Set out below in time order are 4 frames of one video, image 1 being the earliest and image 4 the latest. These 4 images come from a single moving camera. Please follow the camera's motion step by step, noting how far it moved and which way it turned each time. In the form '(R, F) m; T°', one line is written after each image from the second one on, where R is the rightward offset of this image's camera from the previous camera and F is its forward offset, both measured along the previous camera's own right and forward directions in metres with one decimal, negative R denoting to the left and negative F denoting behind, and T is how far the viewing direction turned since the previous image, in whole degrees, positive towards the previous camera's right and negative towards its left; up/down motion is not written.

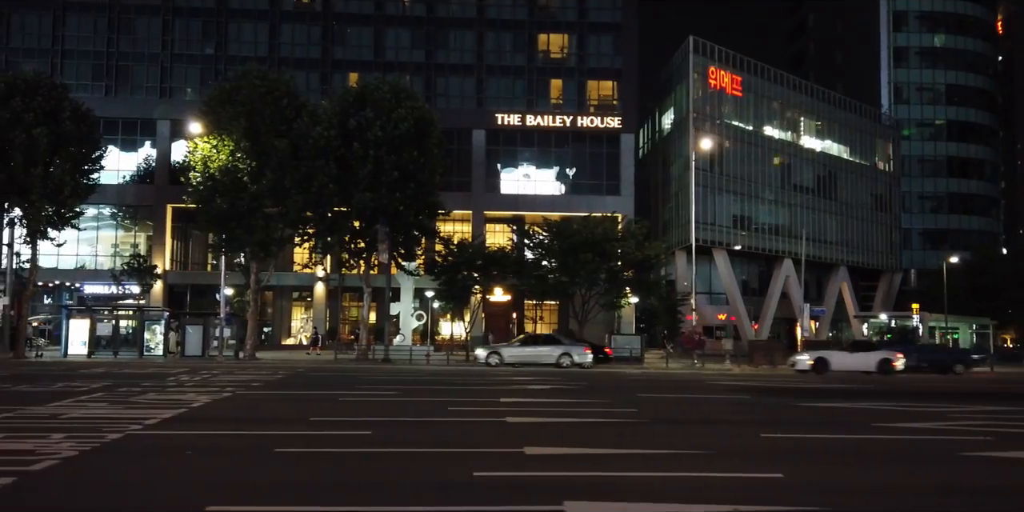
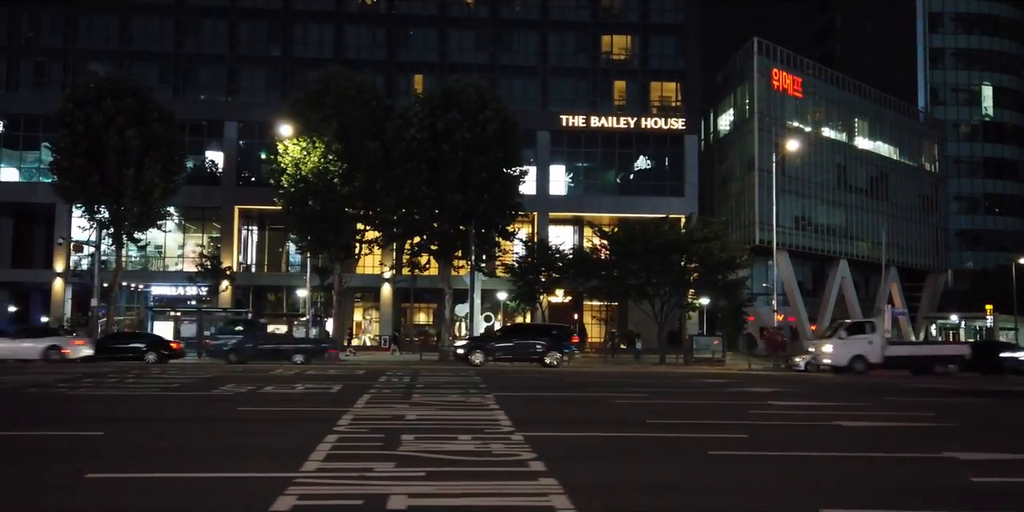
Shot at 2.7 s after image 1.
(-3.9, -0.1) m; 0°
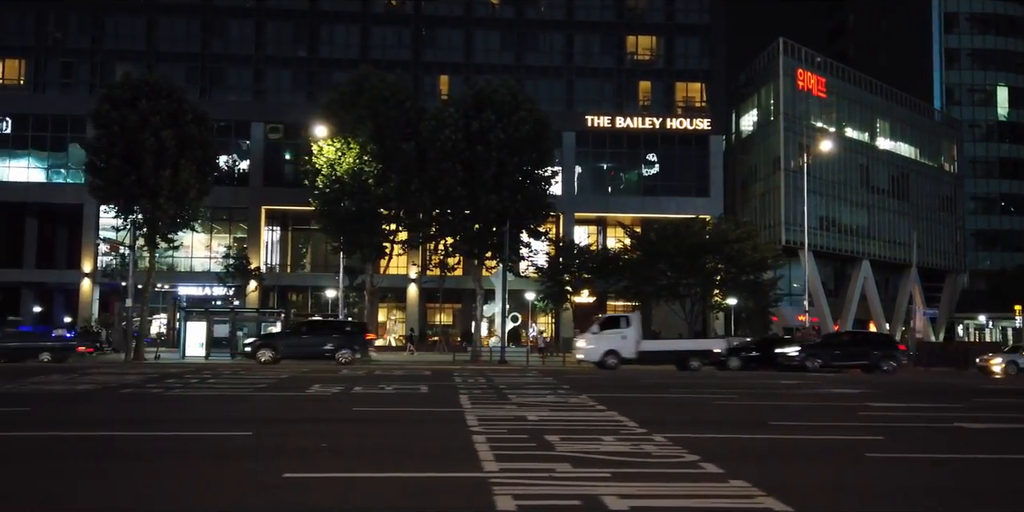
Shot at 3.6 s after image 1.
(-1.4, -0.1) m; 0°
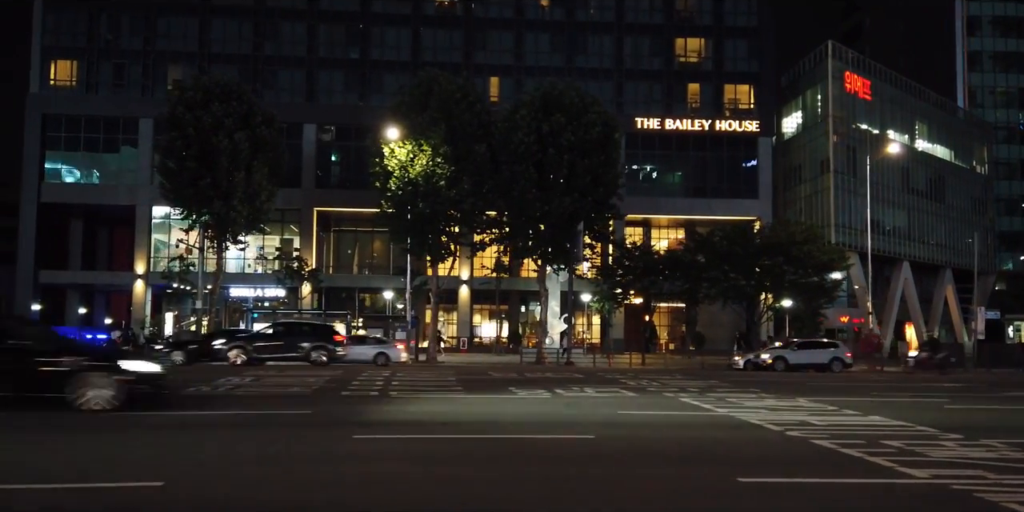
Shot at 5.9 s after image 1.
(-3.4, -0.1) m; 0°
